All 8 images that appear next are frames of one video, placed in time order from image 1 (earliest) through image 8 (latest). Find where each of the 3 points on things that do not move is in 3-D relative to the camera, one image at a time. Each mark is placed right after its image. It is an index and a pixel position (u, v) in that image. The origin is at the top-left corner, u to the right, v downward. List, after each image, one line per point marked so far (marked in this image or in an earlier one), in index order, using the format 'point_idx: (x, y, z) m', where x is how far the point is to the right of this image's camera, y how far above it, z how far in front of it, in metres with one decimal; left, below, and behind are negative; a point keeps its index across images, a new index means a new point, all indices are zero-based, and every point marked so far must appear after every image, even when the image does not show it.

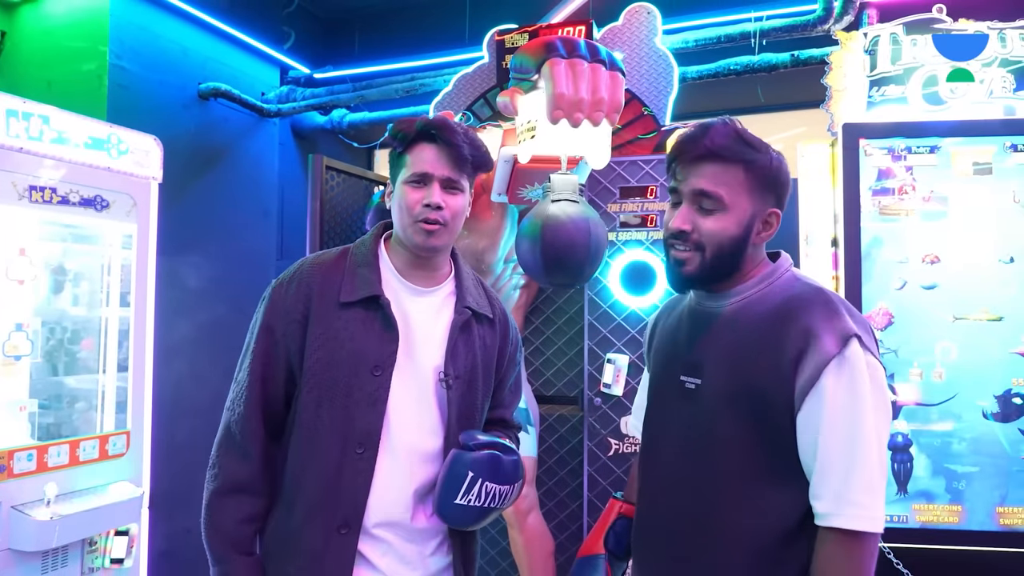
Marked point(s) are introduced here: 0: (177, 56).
0: (-1.5, +1.0, +3.2) m
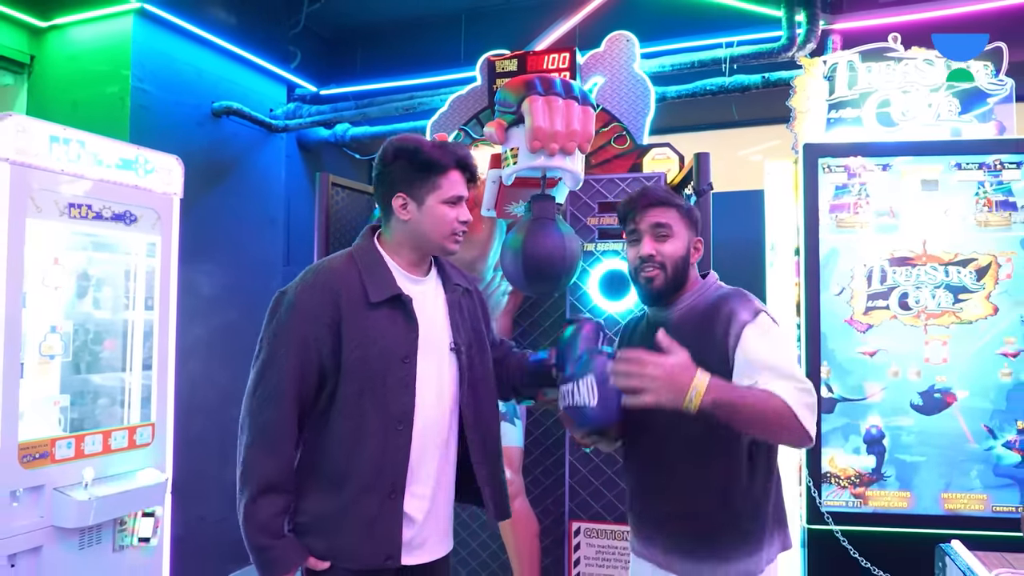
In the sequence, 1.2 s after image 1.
0: (-1.5, +1.0, +3.5) m
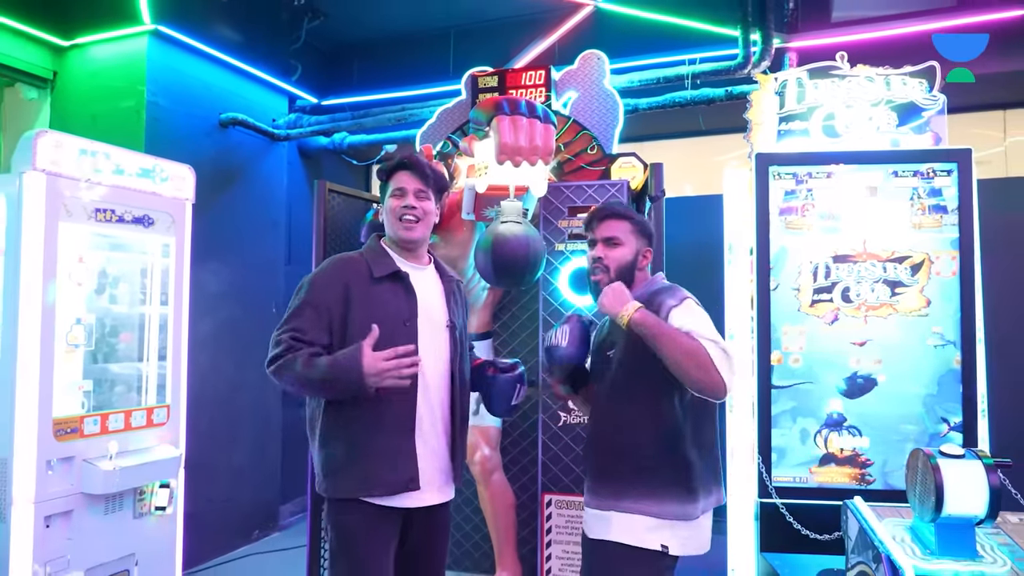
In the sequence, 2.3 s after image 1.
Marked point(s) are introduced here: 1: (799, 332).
0: (-1.6, +1.0, +3.8) m
1: (+1.2, -0.2, +3.1) m
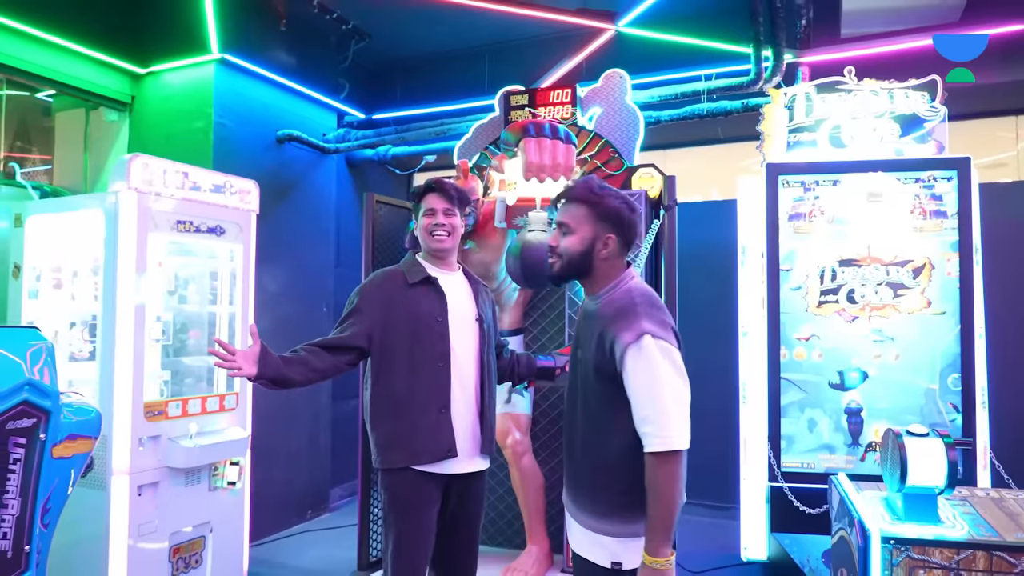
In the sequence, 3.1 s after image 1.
0: (-1.5, +1.0, +4.2) m
1: (+1.4, -0.2, +3.3) m
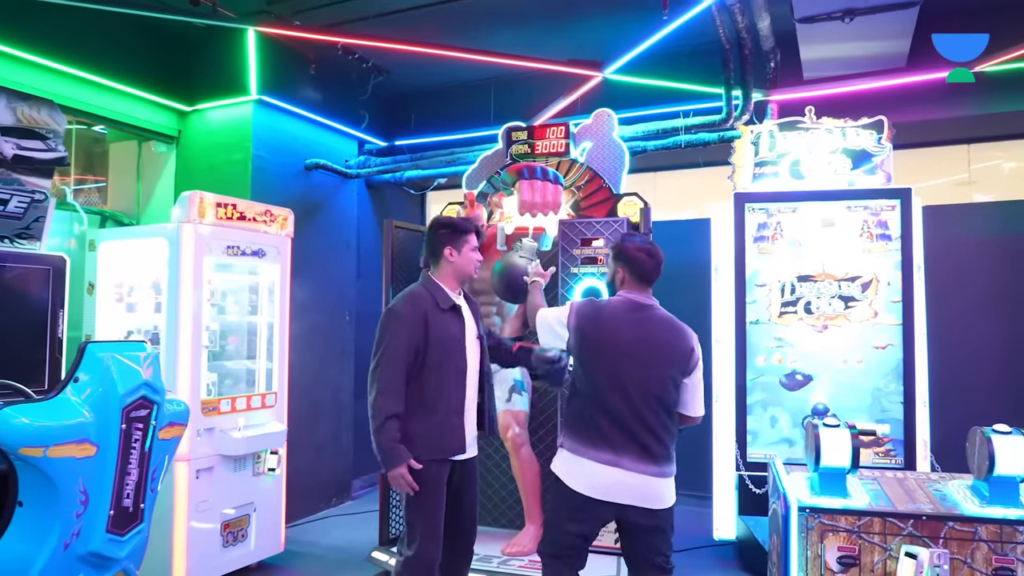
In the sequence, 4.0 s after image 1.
0: (-1.4, +1.0, +4.7) m
1: (+1.4, -0.3, +3.8) m
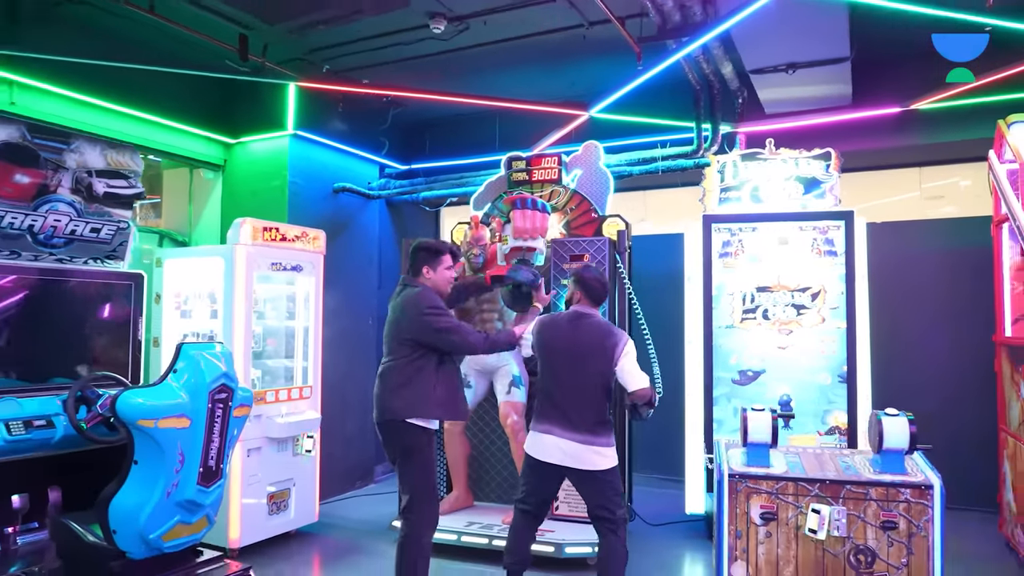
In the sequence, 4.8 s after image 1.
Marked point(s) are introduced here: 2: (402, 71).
0: (-1.4, +0.9, +5.4) m
1: (+1.4, -0.3, +4.5) m
2: (-0.8, +1.5, +4.9) m
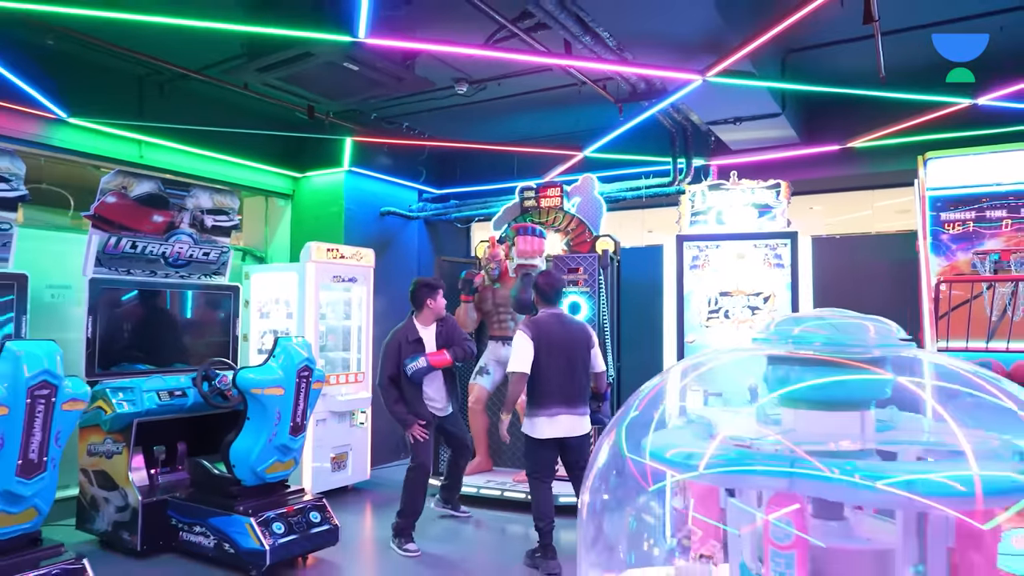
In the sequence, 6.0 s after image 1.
0: (-1.3, +0.8, +6.6) m
1: (+1.4, -0.4, +5.5) m
2: (-0.7, +1.4, +6.1) m
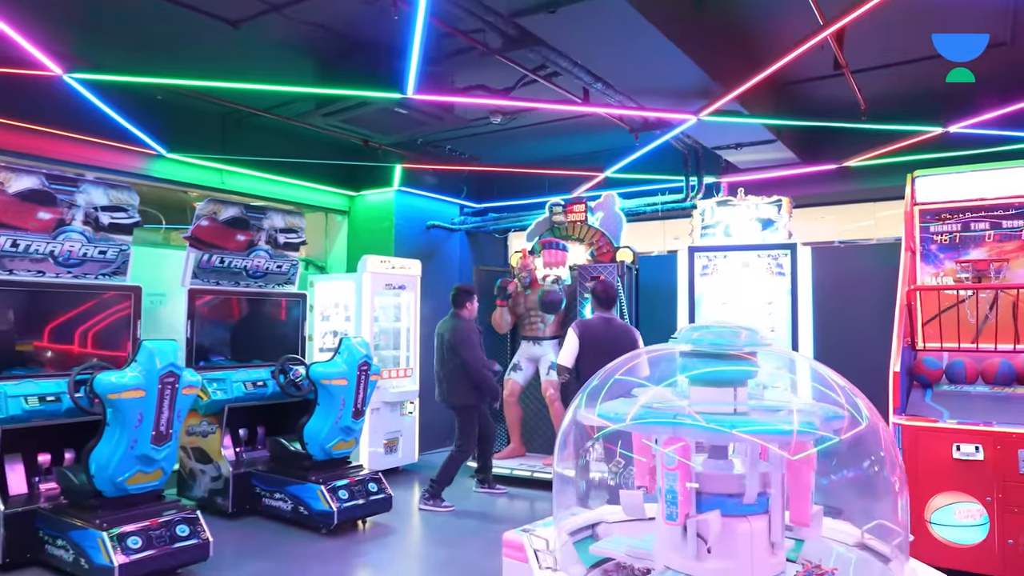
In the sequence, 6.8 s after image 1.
0: (-1.0, +0.8, +7.4) m
1: (+1.7, -0.4, +6.1) m
2: (-0.4, +1.4, +6.8) m
